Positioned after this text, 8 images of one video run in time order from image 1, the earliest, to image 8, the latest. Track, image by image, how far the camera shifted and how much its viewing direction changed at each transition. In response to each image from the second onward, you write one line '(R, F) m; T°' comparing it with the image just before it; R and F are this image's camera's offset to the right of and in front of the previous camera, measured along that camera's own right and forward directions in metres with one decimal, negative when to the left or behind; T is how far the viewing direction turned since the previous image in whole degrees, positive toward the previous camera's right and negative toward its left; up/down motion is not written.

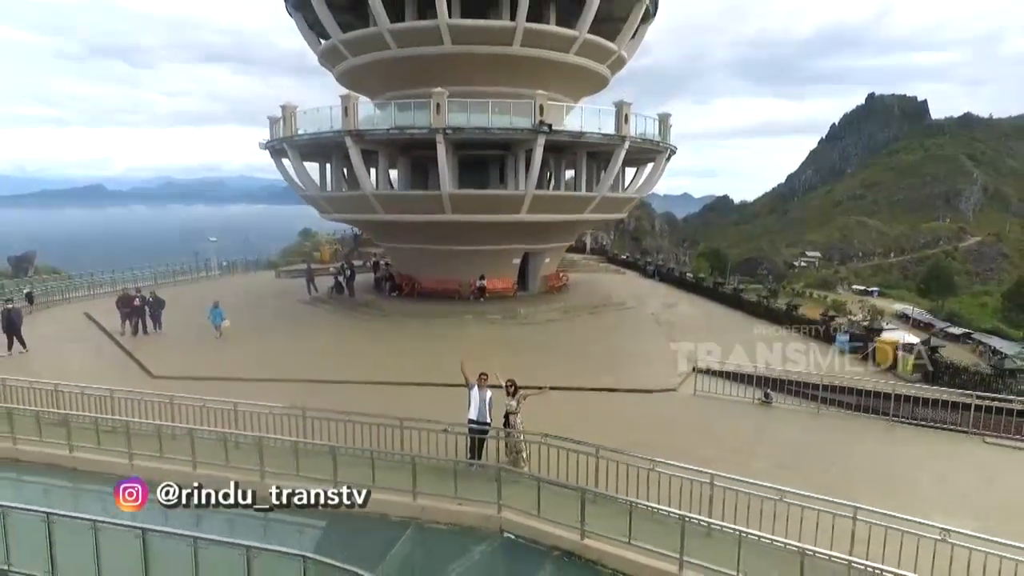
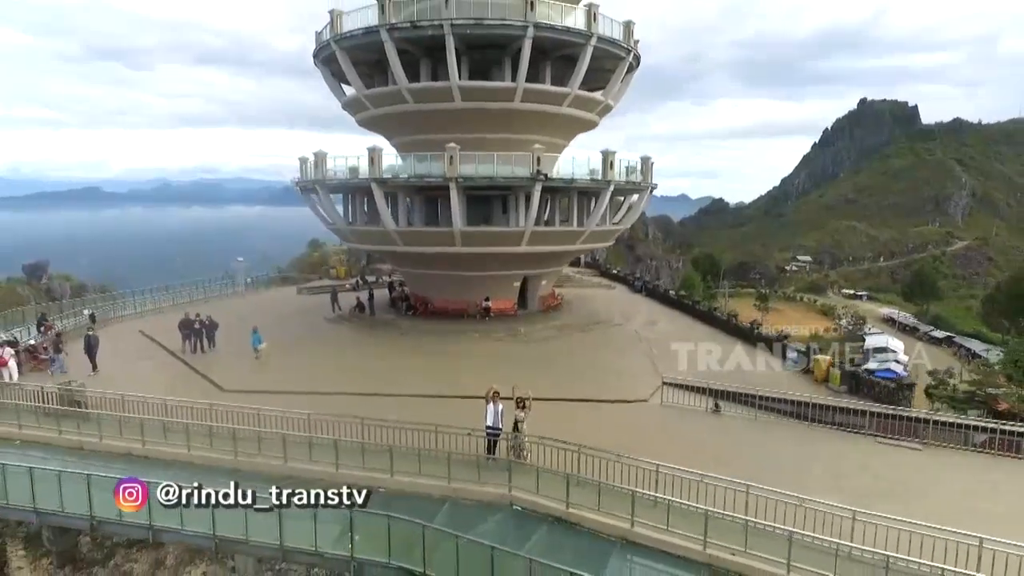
(-0.1, -2.0) m; 0°
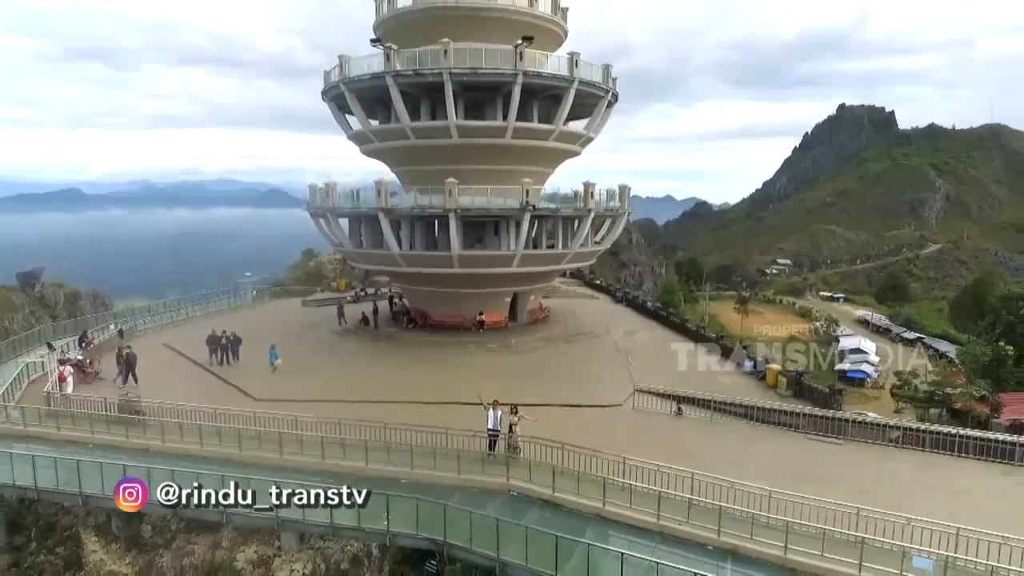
(-0.1, -1.7) m; +1°
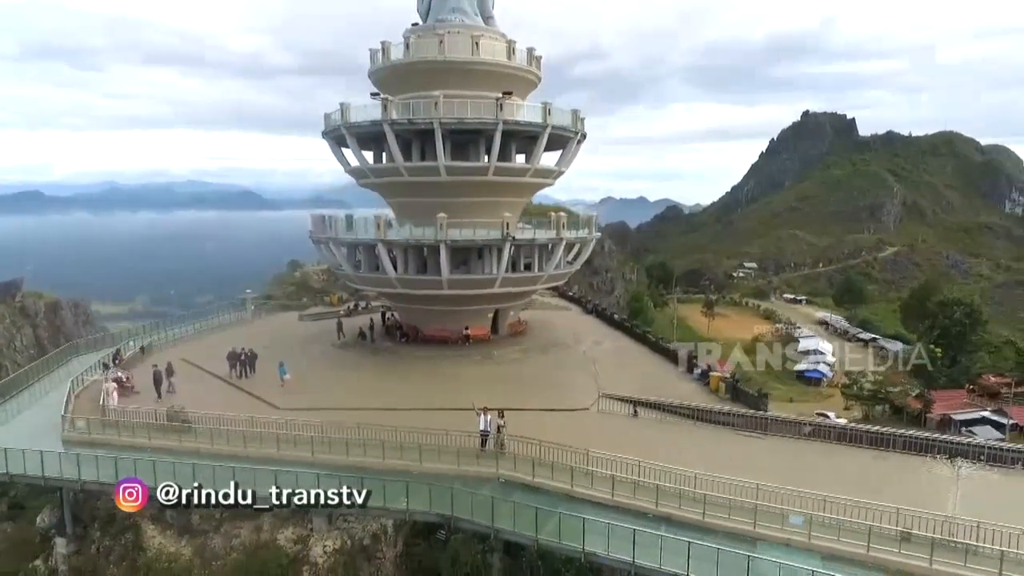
(-0.2, -2.3) m; +2°
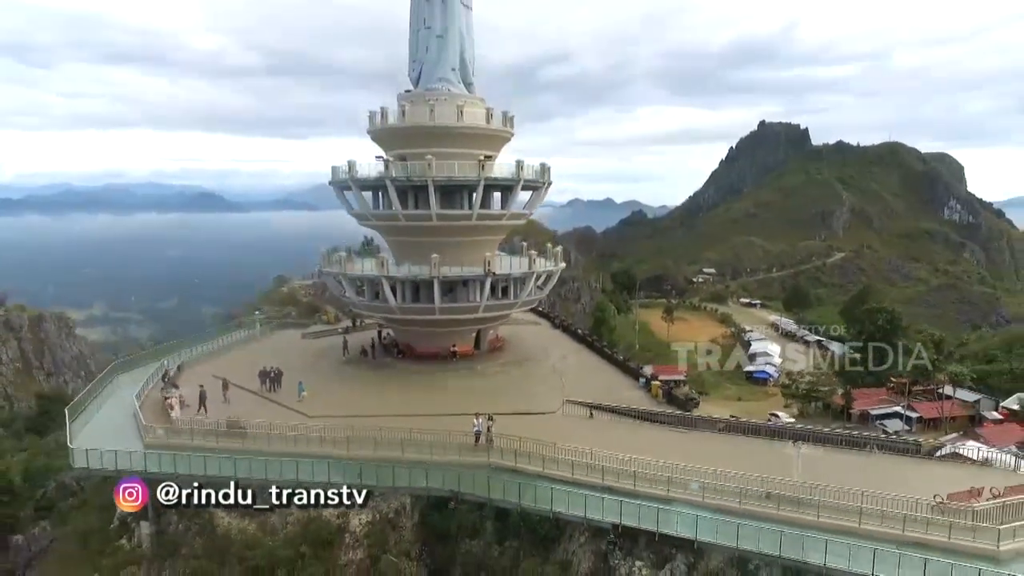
(-0.4, -3.9) m; +3°
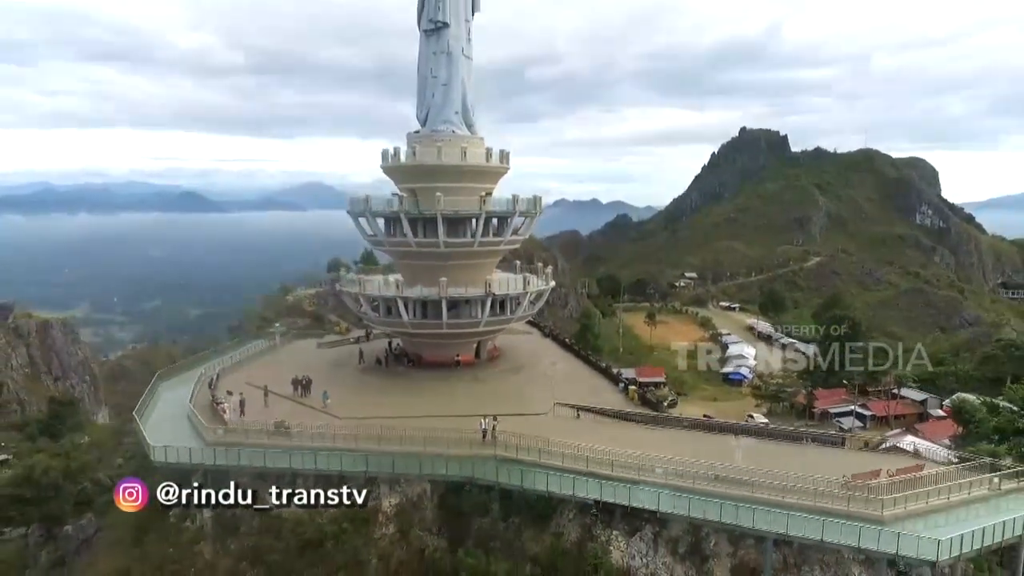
(-0.4, -3.4) m; +1°
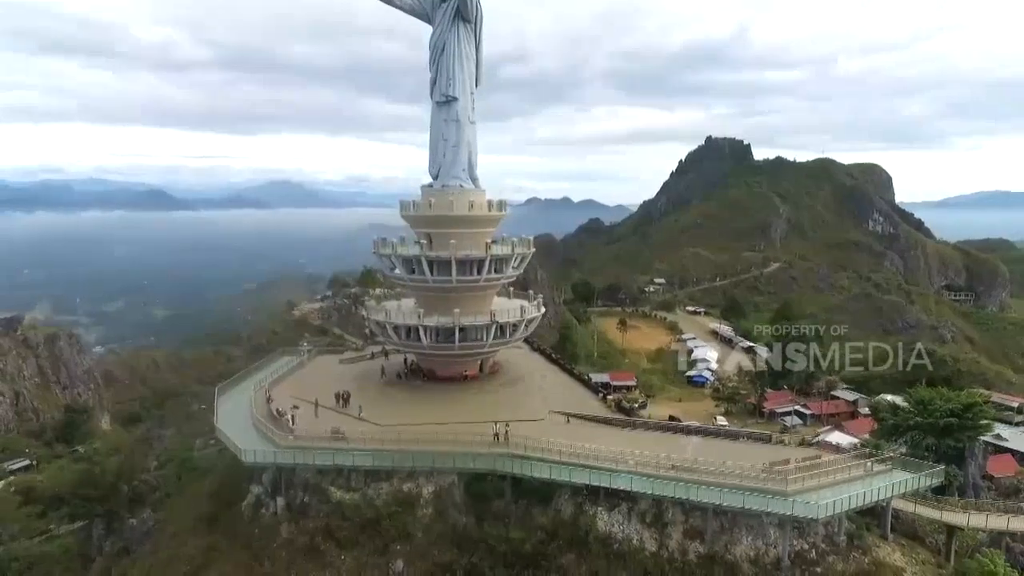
(-1.3, -5.6) m; +2°
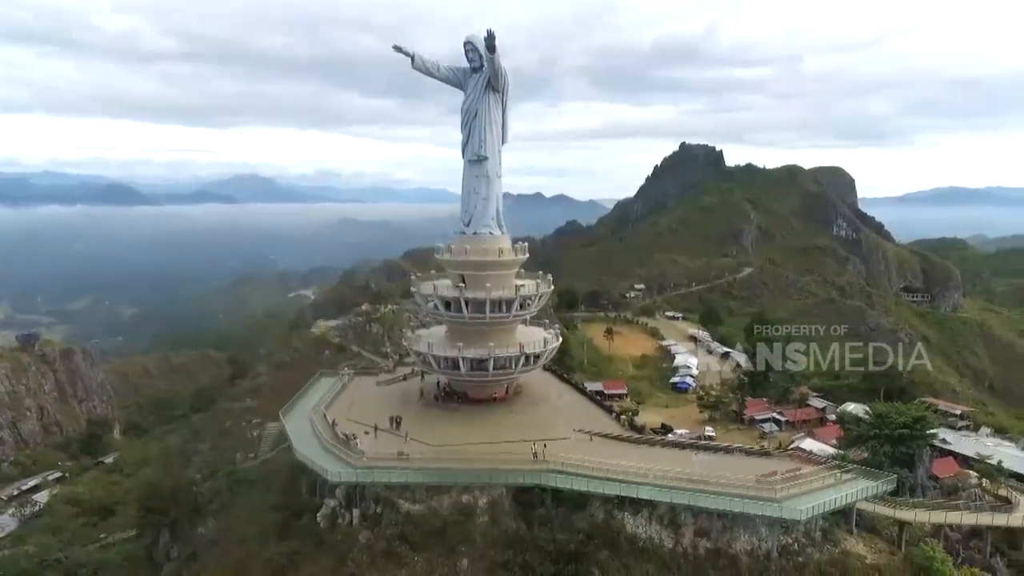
(-2.9, -4.9) m; +3°
